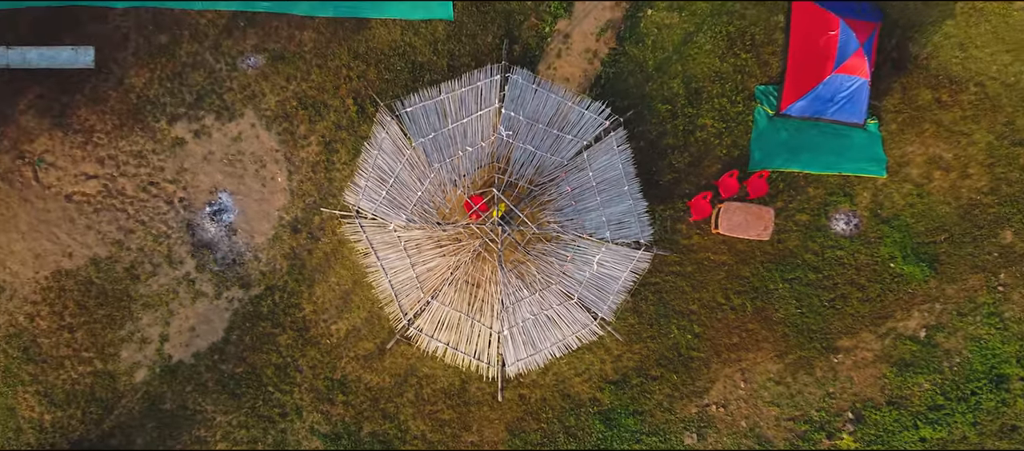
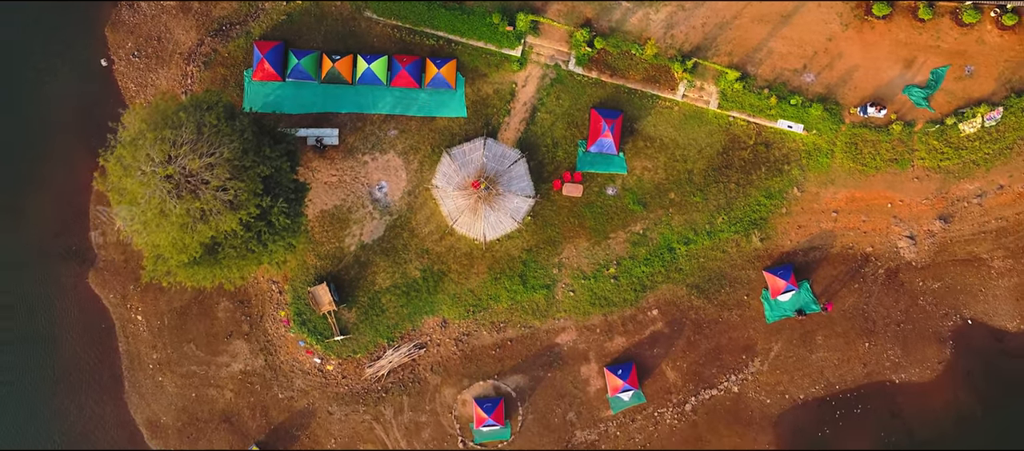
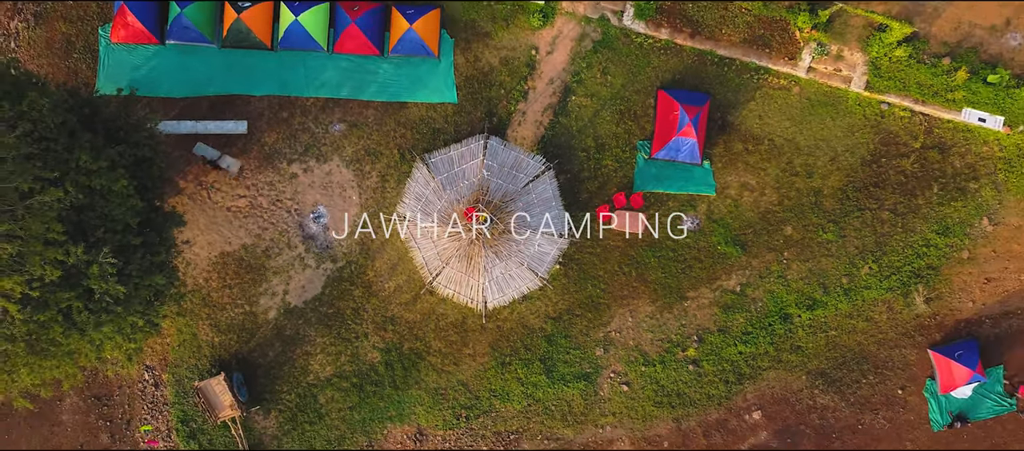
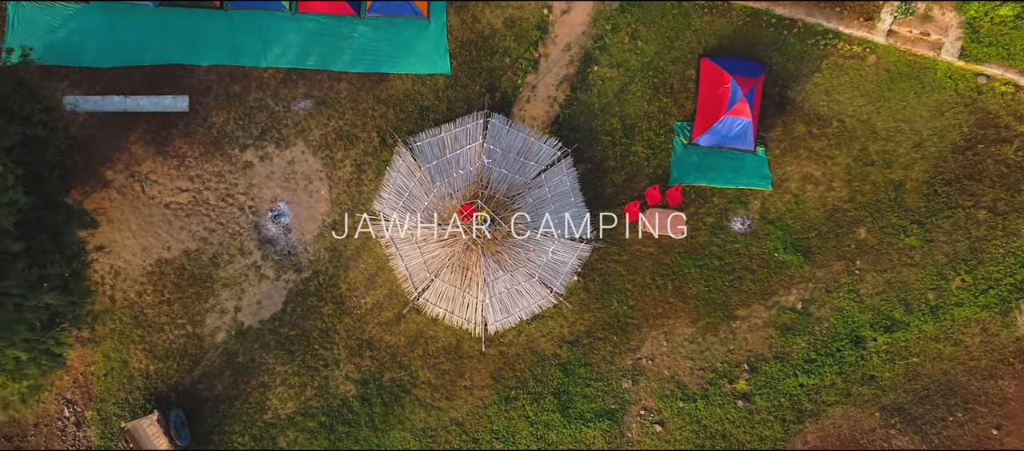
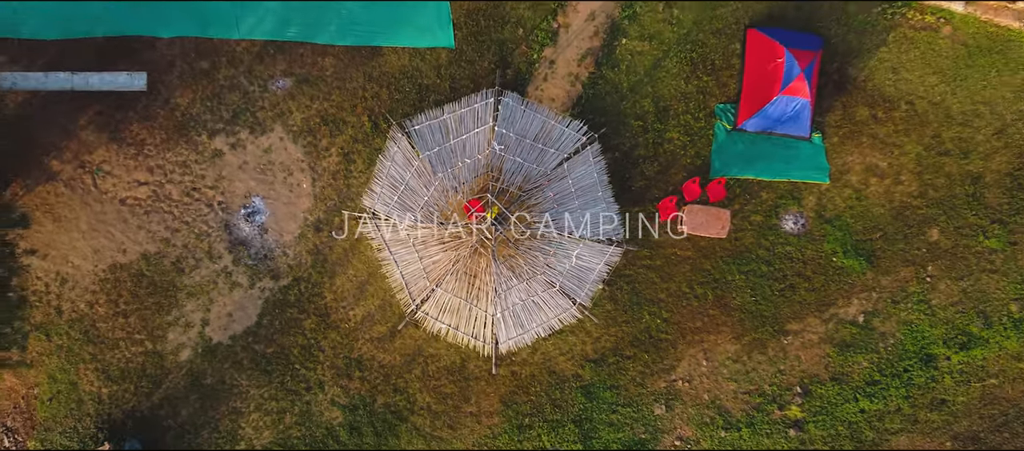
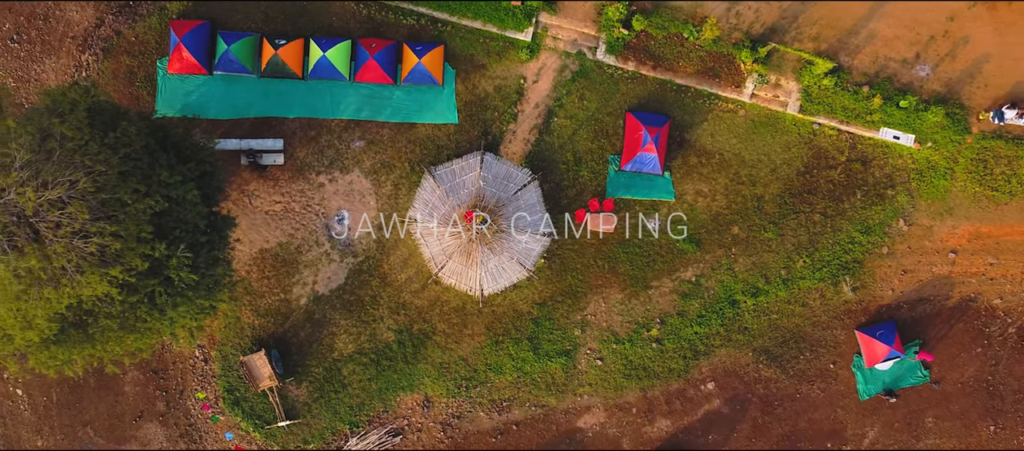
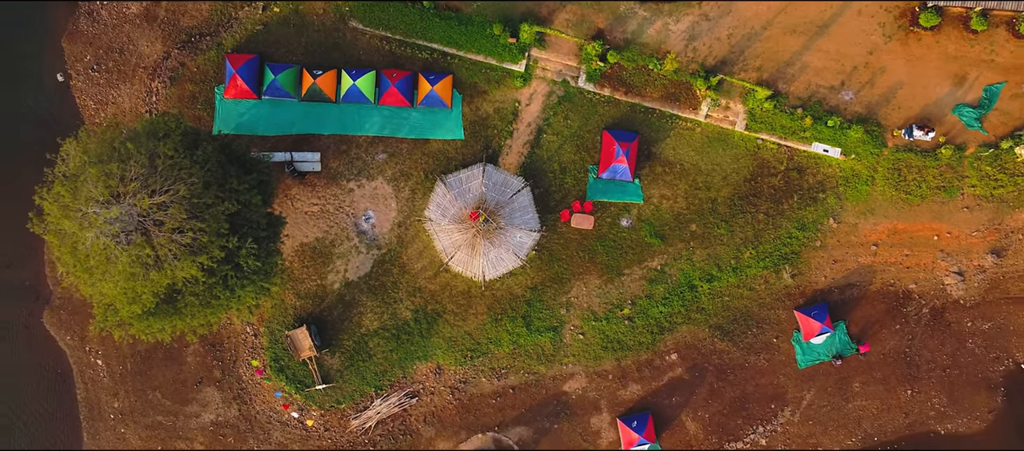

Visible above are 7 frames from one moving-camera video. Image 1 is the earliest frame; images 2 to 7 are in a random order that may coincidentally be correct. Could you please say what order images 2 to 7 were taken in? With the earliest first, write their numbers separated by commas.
5, 4, 3, 6, 7, 2
